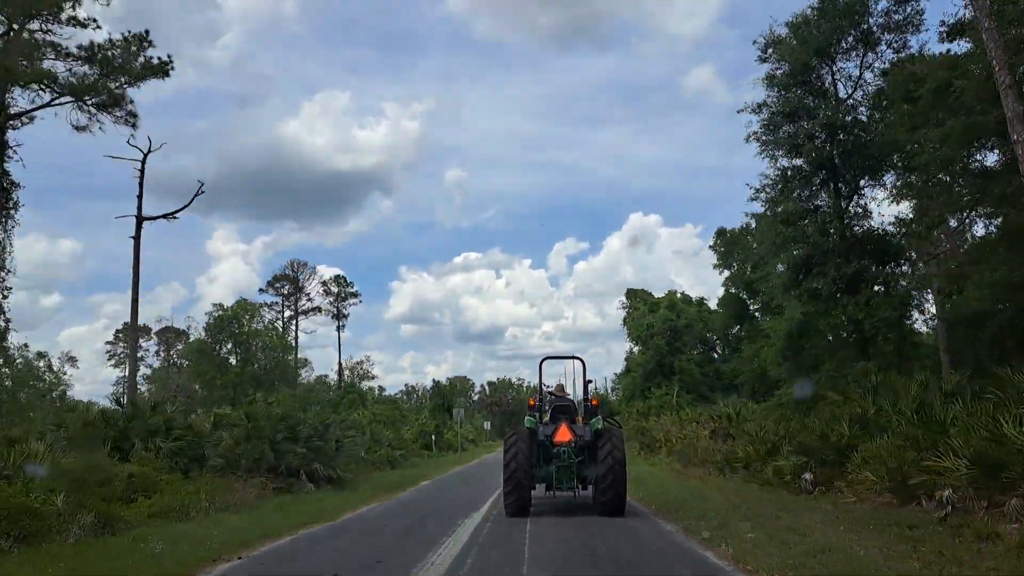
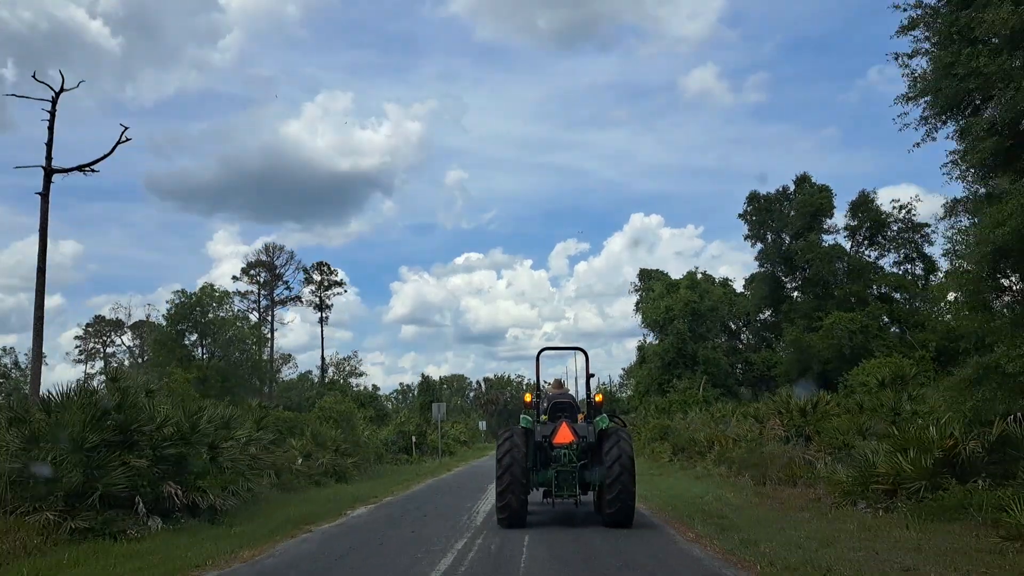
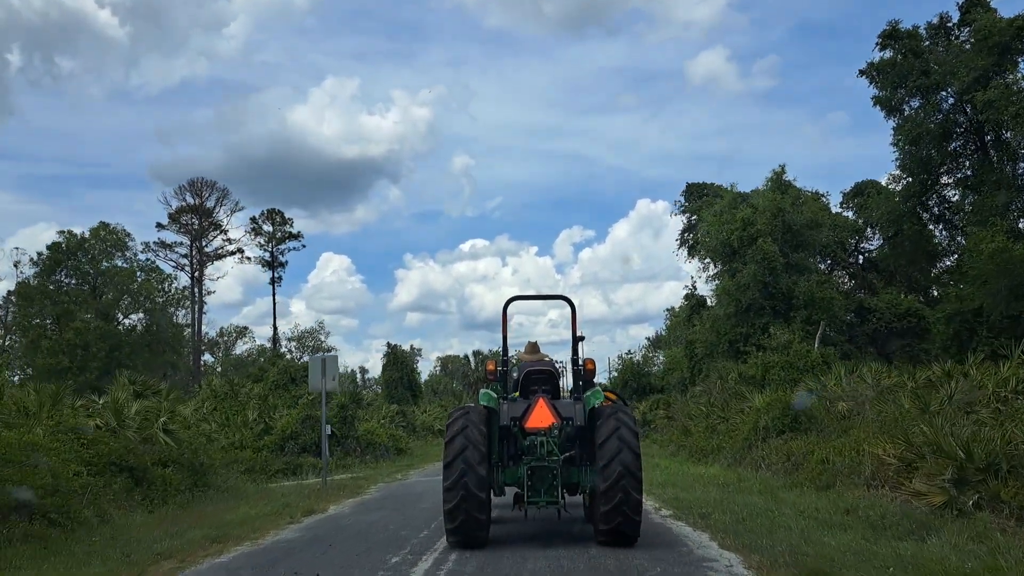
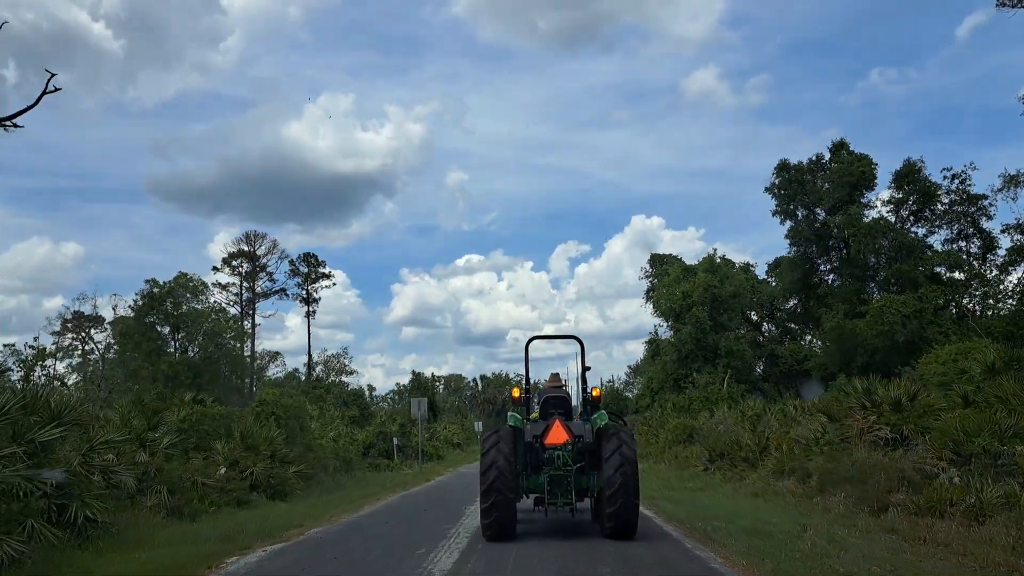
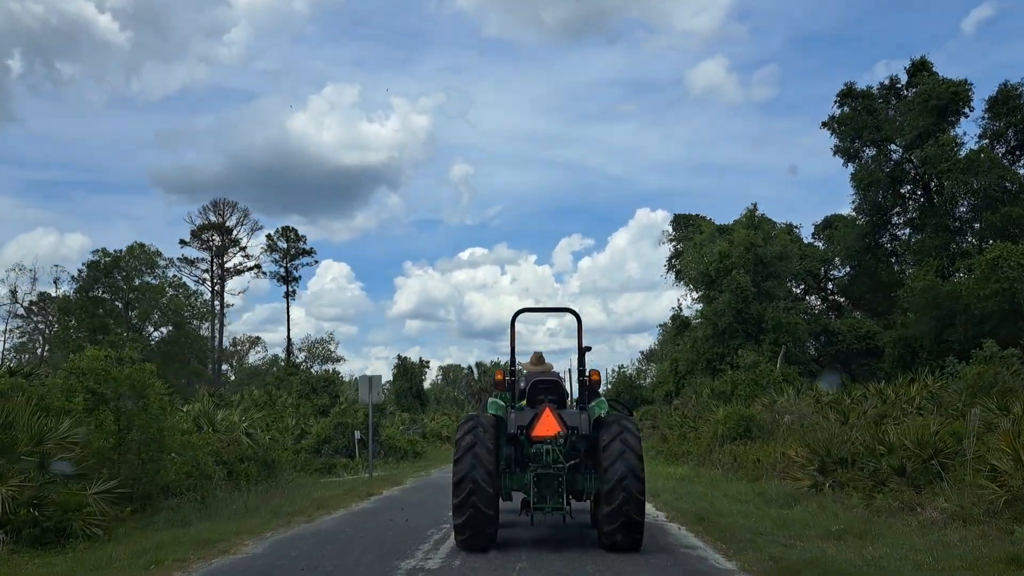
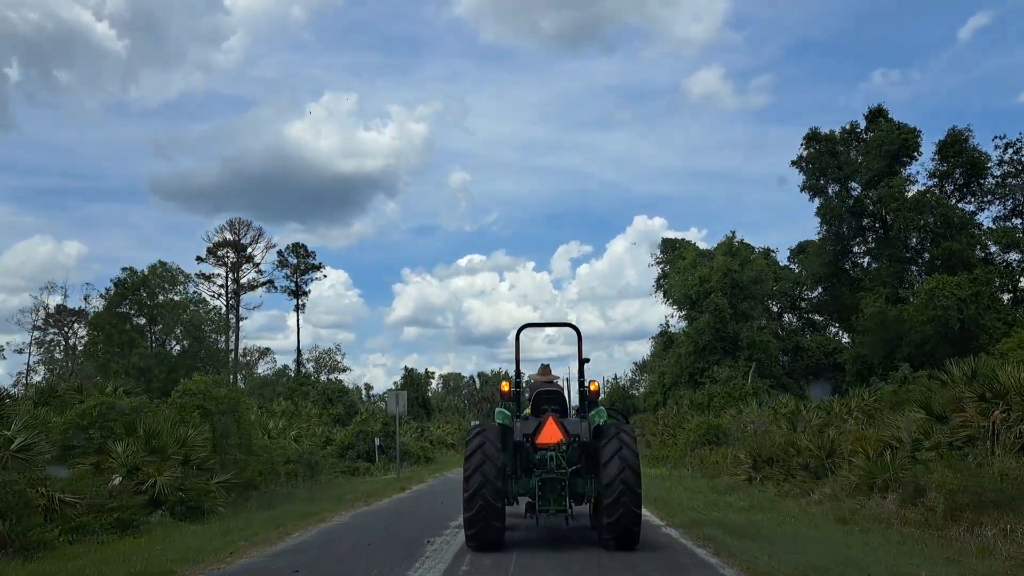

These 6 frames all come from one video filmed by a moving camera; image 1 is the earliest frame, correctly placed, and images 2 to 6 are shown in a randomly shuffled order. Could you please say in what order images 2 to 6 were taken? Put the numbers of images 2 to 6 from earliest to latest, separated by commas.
2, 4, 6, 5, 3
